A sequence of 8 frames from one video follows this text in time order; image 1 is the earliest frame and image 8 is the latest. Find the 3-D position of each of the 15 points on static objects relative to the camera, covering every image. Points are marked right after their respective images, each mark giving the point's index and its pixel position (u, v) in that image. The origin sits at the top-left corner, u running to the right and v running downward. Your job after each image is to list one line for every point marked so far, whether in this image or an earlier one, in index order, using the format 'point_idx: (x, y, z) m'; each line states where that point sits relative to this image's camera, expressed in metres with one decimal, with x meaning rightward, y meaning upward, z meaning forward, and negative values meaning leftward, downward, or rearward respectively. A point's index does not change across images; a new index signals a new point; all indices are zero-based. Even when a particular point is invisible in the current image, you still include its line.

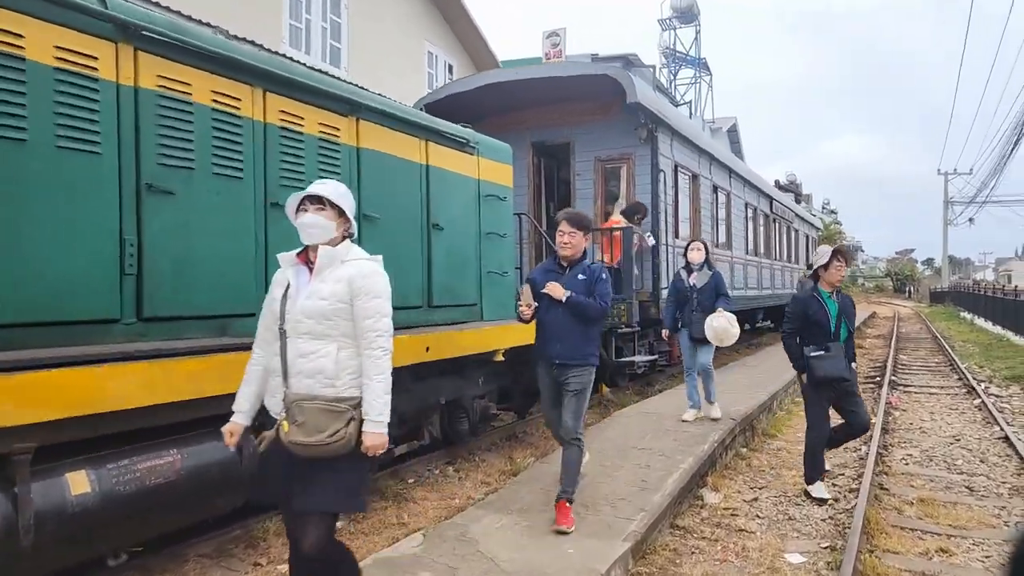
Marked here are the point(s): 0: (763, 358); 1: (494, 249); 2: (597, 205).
0: (+4.7, -1.3, +13.0) m
1: (-0.2, +0.4, +6.5) m
2: (+1.2, +1.1, +9.5) m
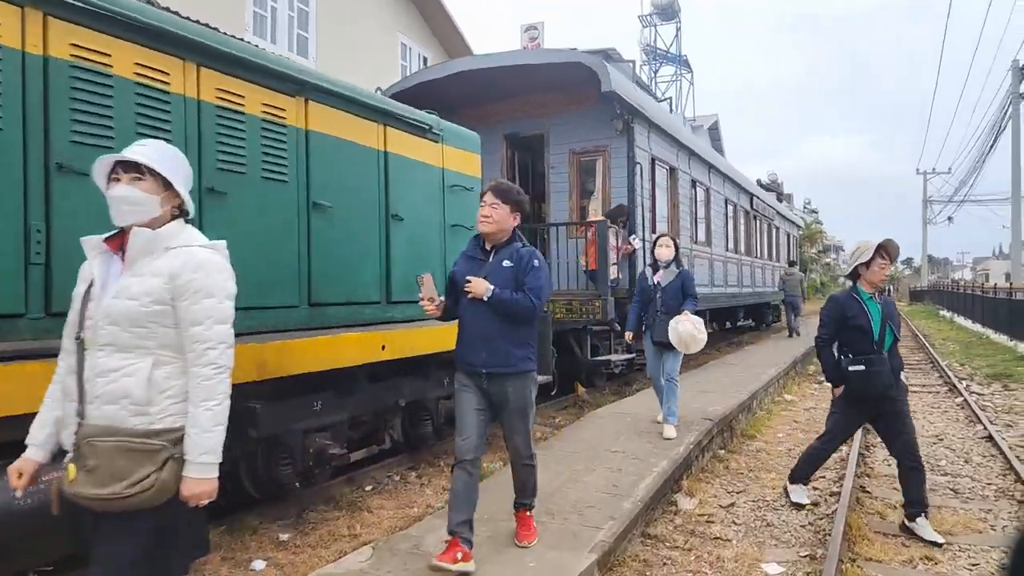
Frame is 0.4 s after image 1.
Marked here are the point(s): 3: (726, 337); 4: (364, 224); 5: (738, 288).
0: (+4.2, -1.3, +12.8) m
1: (-0.5, +0.4, +6.2) m
2: (+0.8, +1.2, +9.2) m
3: (+5.8, -1.3, +19.1) m
4: (-1.1, +0.5, +5.1) m
5: (+4.8, 0.0, +14.8) m
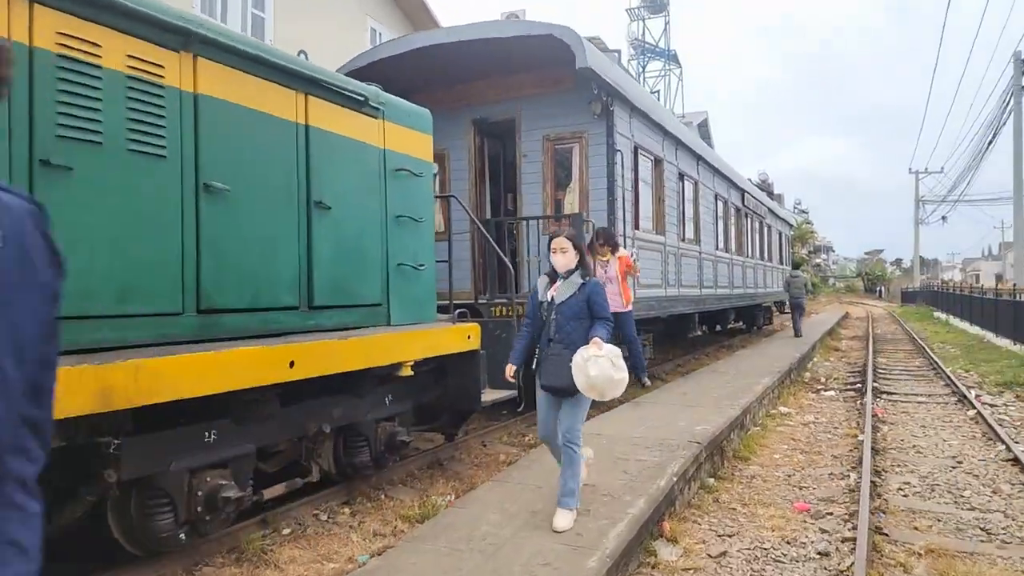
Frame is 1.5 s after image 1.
0: (+3.8, -1.3, +11.9) m
1: (-0.8, +0.4, +5.3) m
2: (+0.4, +1.2, +8.3) m
3: (+5.3, -1.4, +18.3) m
4: (-1.4, +0.4, +4.1) m
5: (+4.3, 0.0, +13.9) m
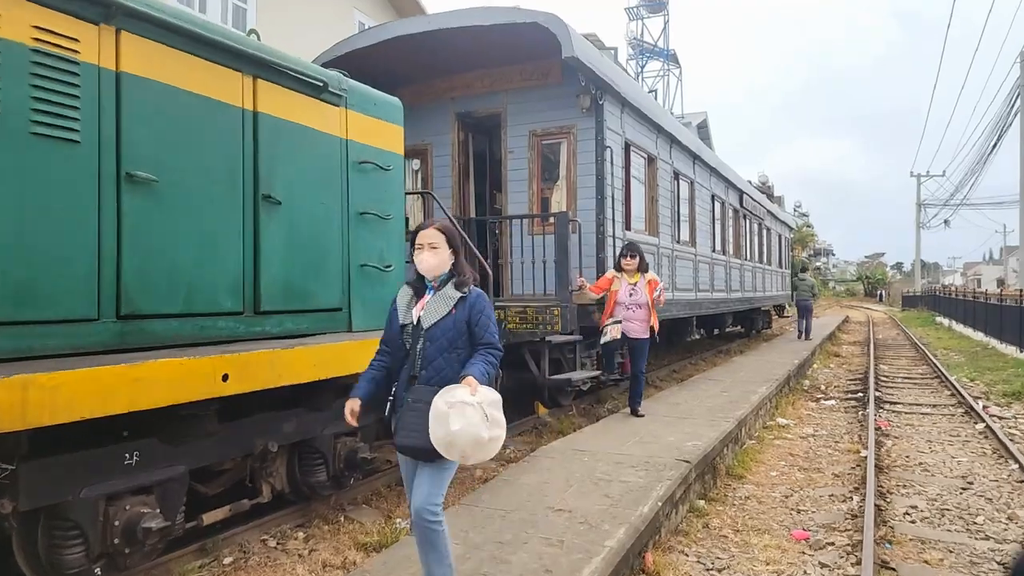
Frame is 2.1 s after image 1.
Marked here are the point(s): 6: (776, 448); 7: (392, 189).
0: (+3.6, -1.3, +11.5) m
1: (-1.0, +0.4, +4.9) m
2: (+0.2, +1.1, +7.9) m
3: (+5.1, -1.4, +17.9) m
4: (-1.6, +0.4, +3.7) m
5: (+4.1, -0.1, +13.5) m
6: (+2.7, -1.6, +7.1) m
7: (-0.9, +0.7, +5.1) m
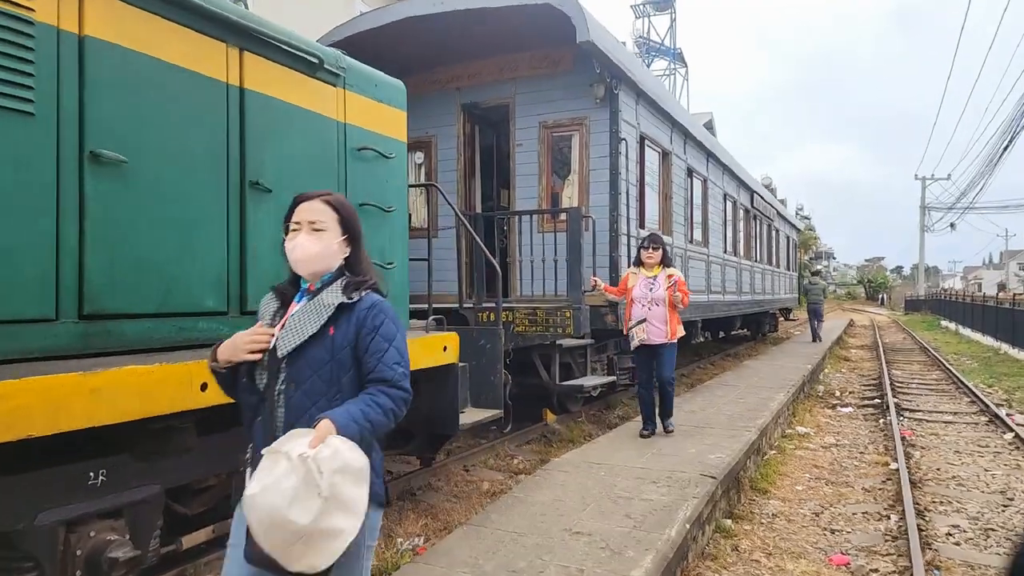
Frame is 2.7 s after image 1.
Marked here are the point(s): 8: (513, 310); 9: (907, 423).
0: (+3.7, -1.4, +11.1) m
1: (-0.9, +0.4, +4.5) m
2: (+0.3, +1.1, +7.5) m
3: (+5.2, -1.5, +17.5) m
4: (-1.5, +0.4, +3.3) m
5: (+4.2, -0.1, +13.1) m
6: (+2.8, -1.6, +6.7) m
7: (-0.8, +0.7, +4.7) m
8: (0.0, -0.2, +6.5) m
9: (+5.0, -1.7, +8.8) m
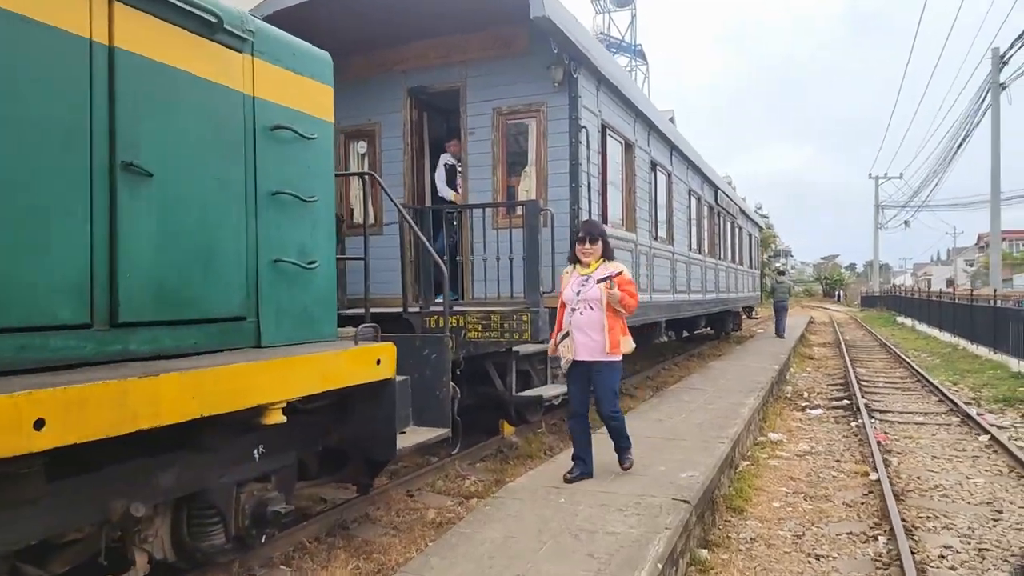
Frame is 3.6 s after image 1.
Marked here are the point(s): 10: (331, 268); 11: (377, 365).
0: (+3.0, -1.4, +10.7) m
1: (-1.2, +0.3, +3.8) m
2: (-0.2, +1.1, +6.9) m
3: (+4.2, -1.5, +17.1) m
4: (-1.7, +0.4, +2.6) m
5: (+3.4, -0.1, +12.7) m
6: (+2.3, -1.6, +6.3) m
7: (-1.1, +0.7, +4.1) m
8: (-0.4, -0.2, +5.9) m
9: (+4.4, -1.7, +8.4) m
10: (-1.1, +0.1, +4.2) m
11: (-0.8, -0.4, +4.1) m
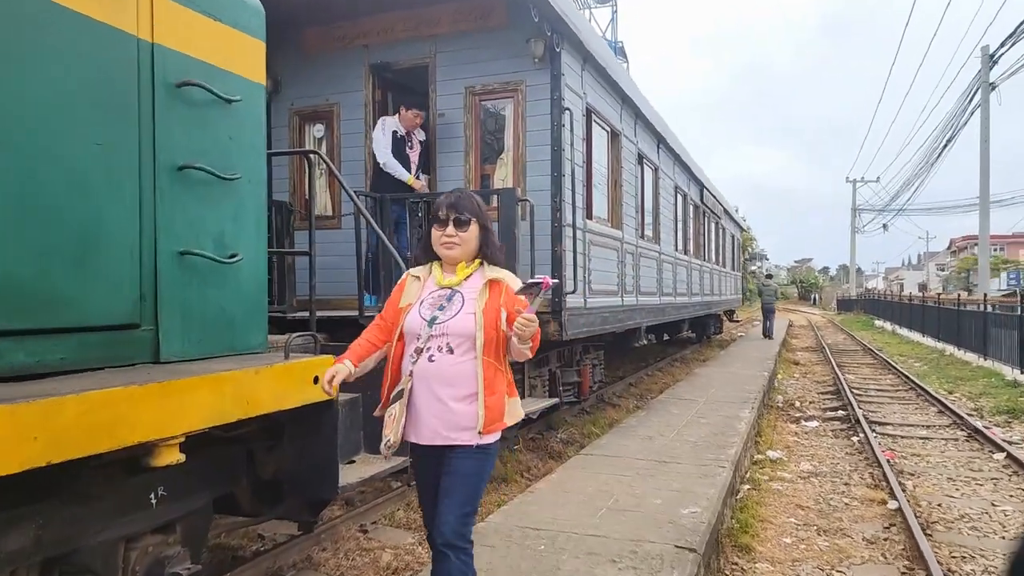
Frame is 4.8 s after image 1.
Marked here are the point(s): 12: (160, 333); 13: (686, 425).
0: (+2.7, -1.4, +10.0) m
1: (-1.4, +0.4, +3.0) m
2: (-0.4, +1.1, +6.1) m
3: (+3.6, -1.5, +16.5) m
4: (-1.8, +0.4, +1.8) m
5: (+3.0, -0.1, +12.0) m
6: (+2.1, -1.6, +5.6) m
7: (-1.3, +0.7, +3.3) m
8: (-0.6, -0.2, +5.1) m
9: (+4.1, -1.7, +7.8) m
10: (-1.2, +0.1, +3.4) m
11: (-0.9, -0.4, +3.3) m
12: (-1.5, -0.2, +2.9) m
13: (+1.7, -1.3, +6.7) m
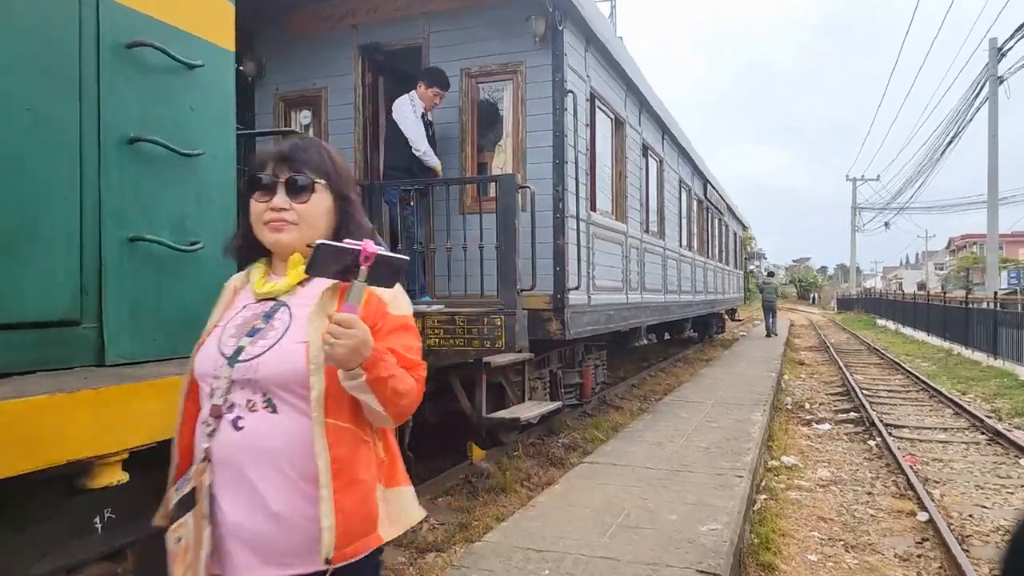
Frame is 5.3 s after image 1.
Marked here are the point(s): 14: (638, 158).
0: (+2.7, -1.4, +9.6) m
1: (-1.3, +0.4, +2.6) m
2: (-0.4, +1.1, +5.7) m
3: (+3.6, -1.5, +16.1) m
4: (-1.8, +0.5, +1.4) m
5: (+3.0, -0.1, +11.6) m
6: (+2.1, -1.6, +5.2) m
7: (-1.3, +0.8, +2.9) m
8: (-0.6, -0.2, +4.7) m
9: (+4.1, -1.7, +7.4) m
10: (-1.2, +0.1, +3.0) m
11: (-0.9, -0.4, +2.9) m
12: (-1.5, -0.2, +2.5) m
13: (+1.7, -1.3, +6.3) m
14: (+1.4, +1.5, +7.9) m
